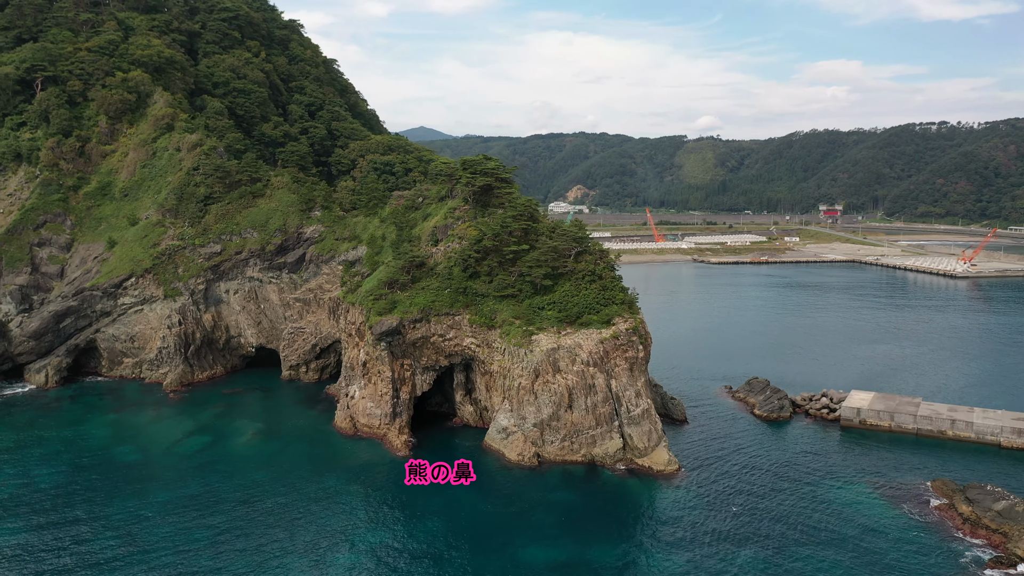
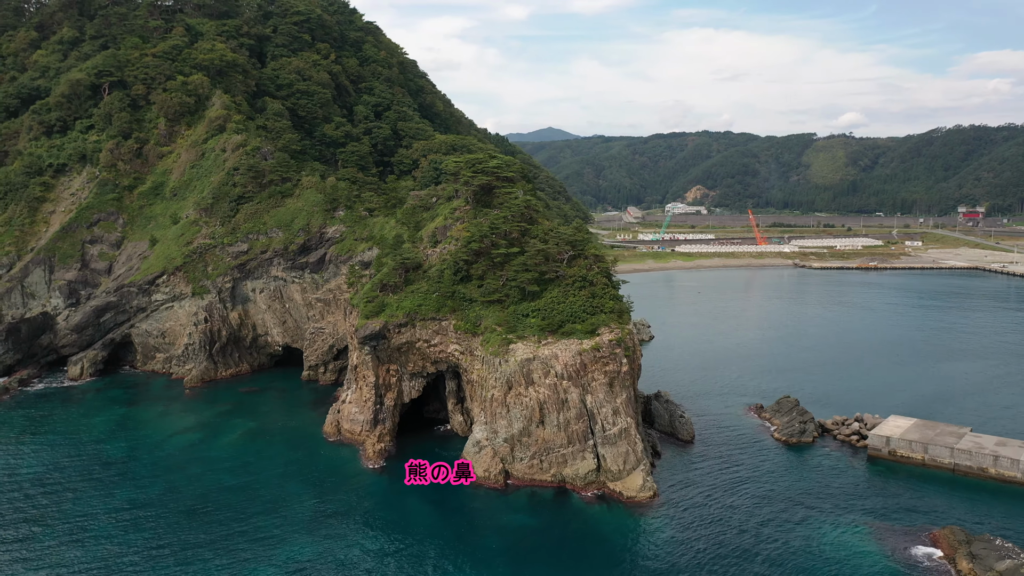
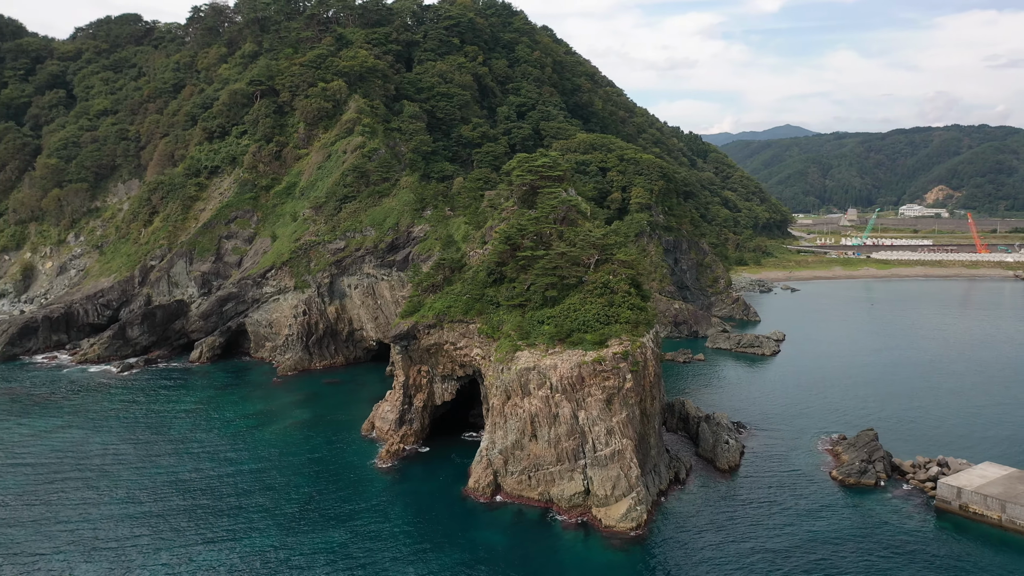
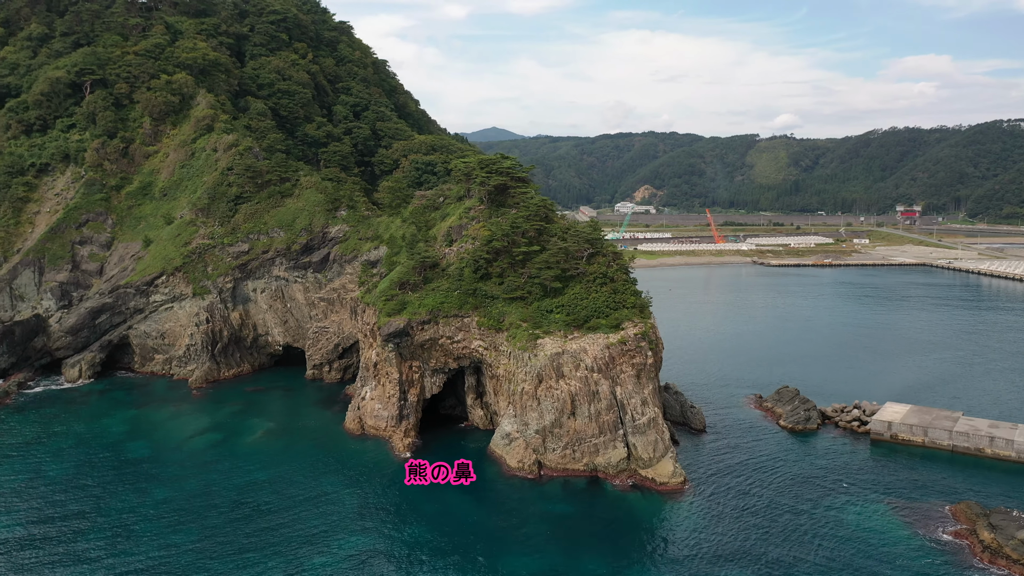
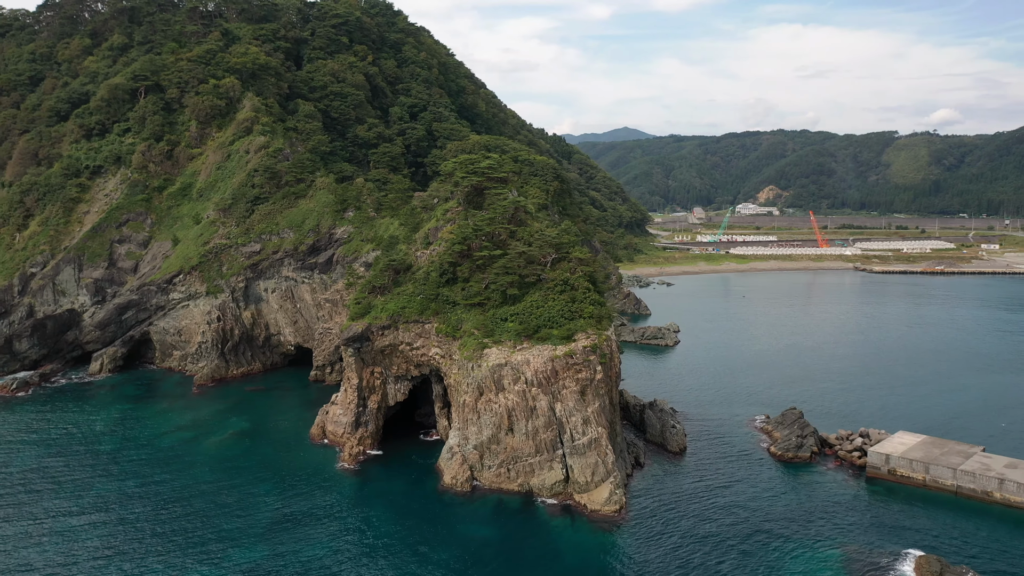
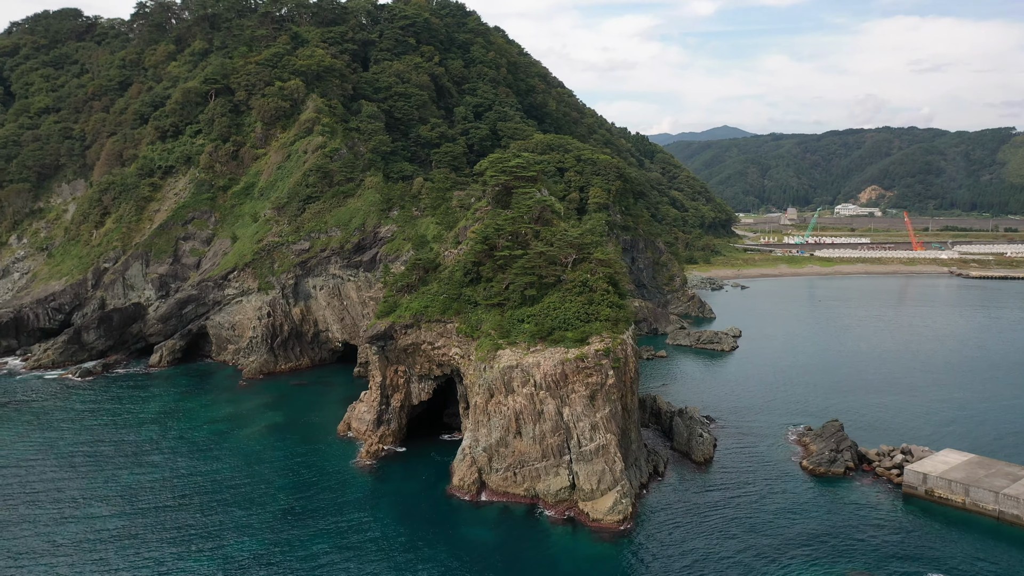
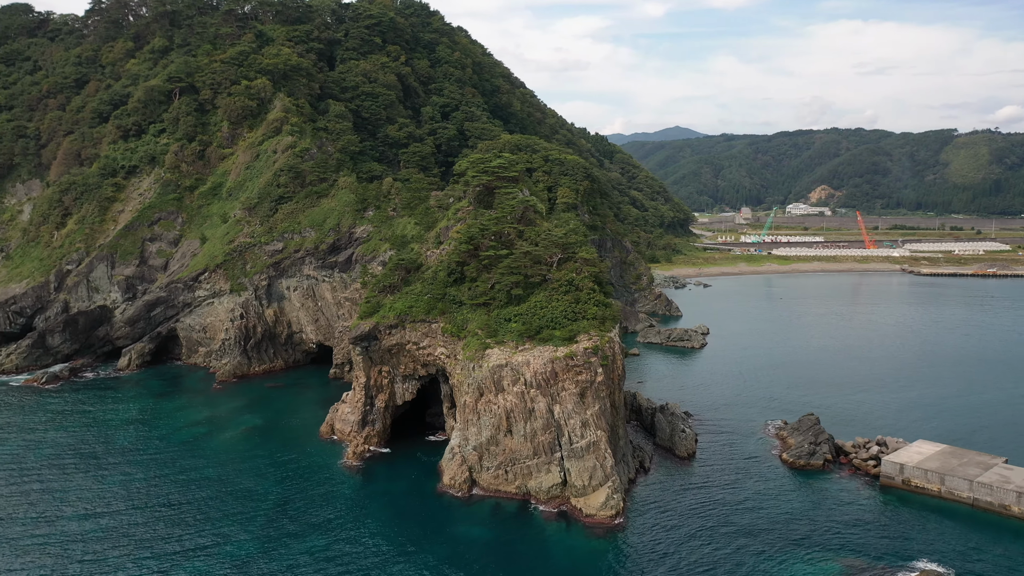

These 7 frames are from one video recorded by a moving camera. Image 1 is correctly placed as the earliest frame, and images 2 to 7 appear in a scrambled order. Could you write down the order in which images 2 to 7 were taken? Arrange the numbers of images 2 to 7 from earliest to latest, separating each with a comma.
4, 2, 5, 7, 6, 3
